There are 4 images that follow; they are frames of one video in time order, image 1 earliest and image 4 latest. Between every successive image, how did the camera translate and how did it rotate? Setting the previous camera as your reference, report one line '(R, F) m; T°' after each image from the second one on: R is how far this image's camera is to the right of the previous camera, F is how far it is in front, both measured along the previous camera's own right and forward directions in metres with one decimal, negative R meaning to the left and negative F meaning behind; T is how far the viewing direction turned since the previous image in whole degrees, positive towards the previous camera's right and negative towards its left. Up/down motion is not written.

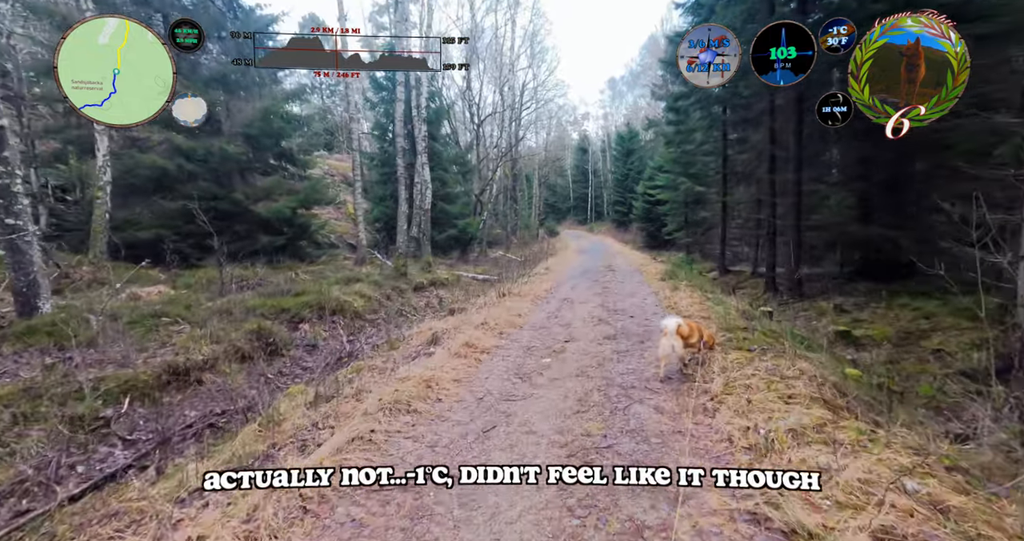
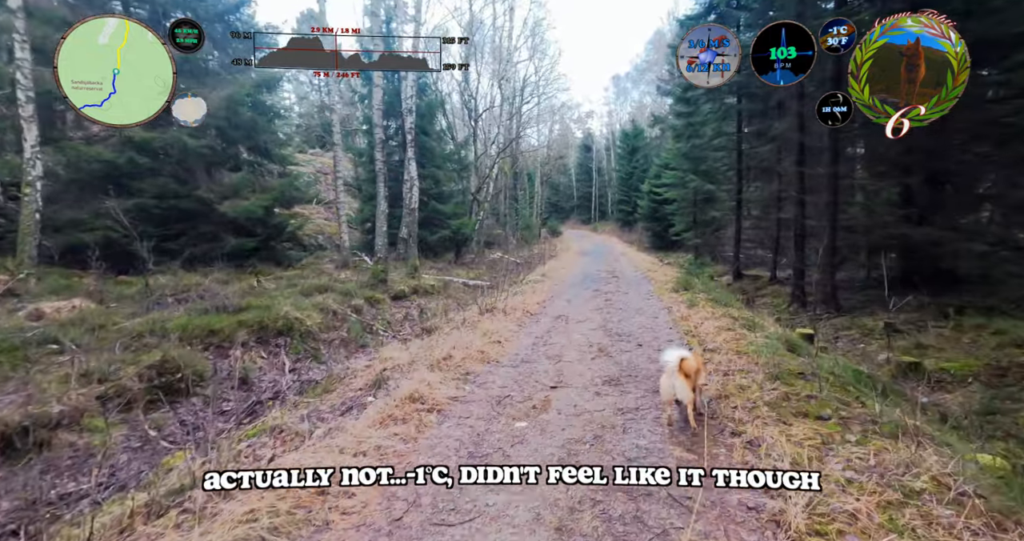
(+0.3, +1.6) m; -1°
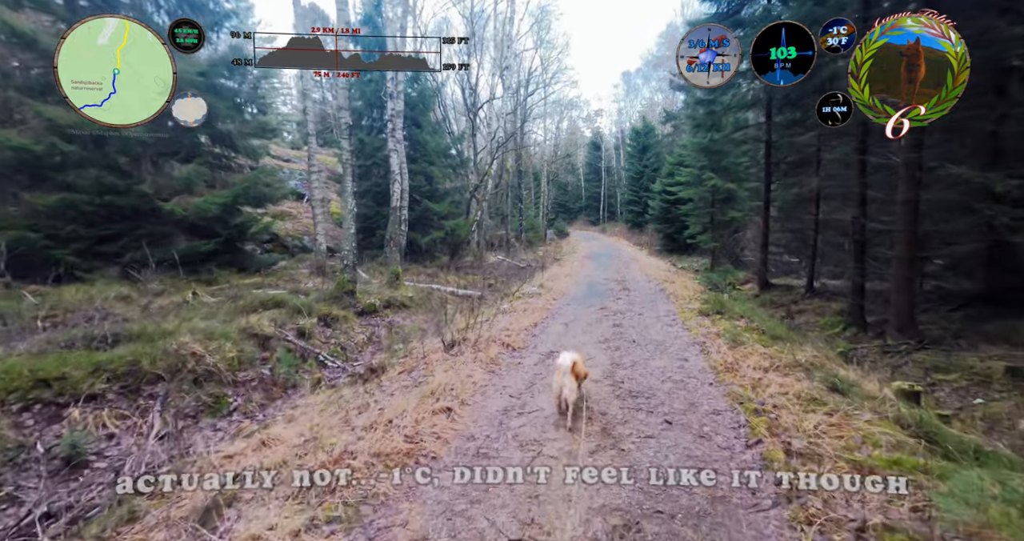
(+0.4, +2.2) m; -1°
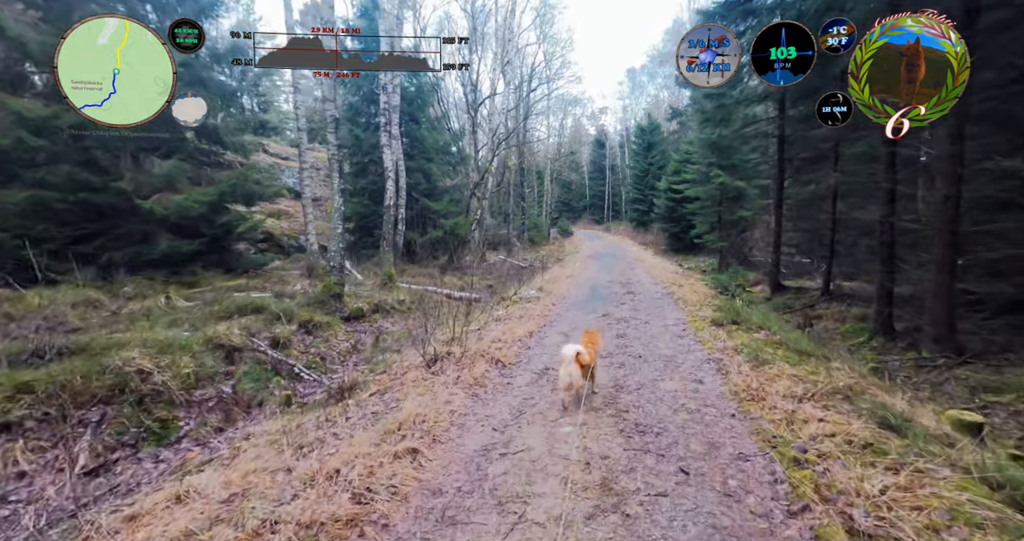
(+0.2, +0.7) m; -1°
